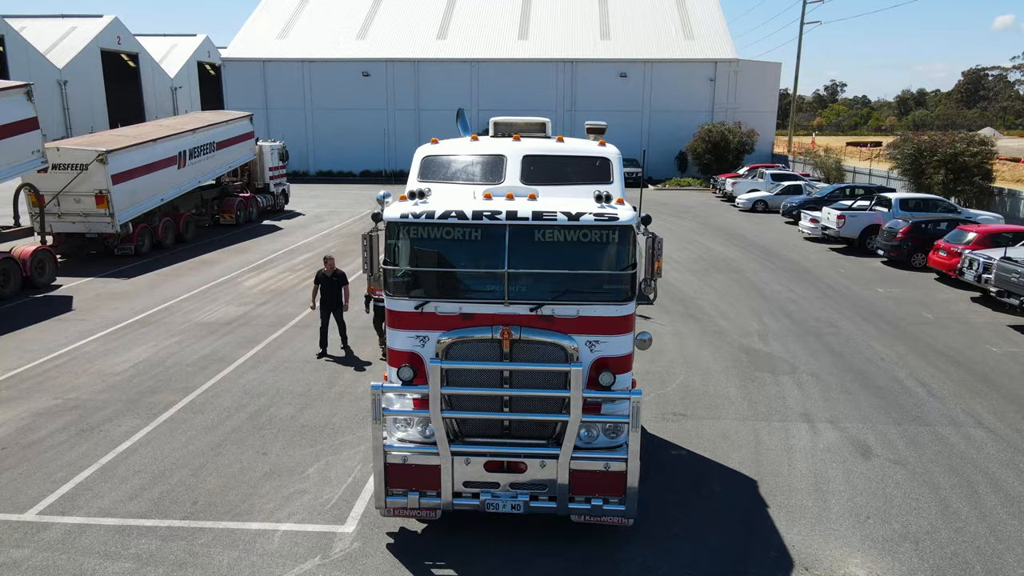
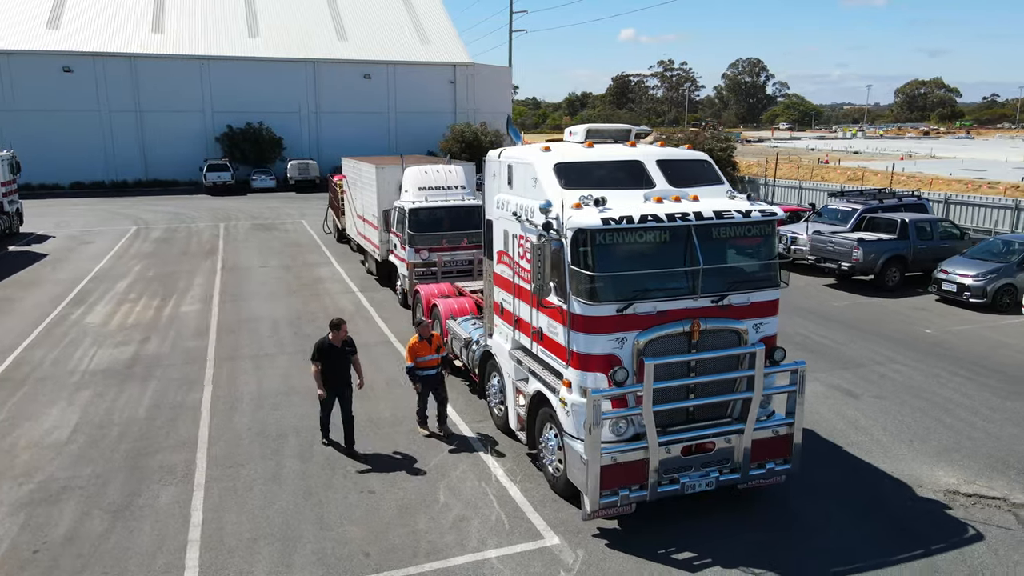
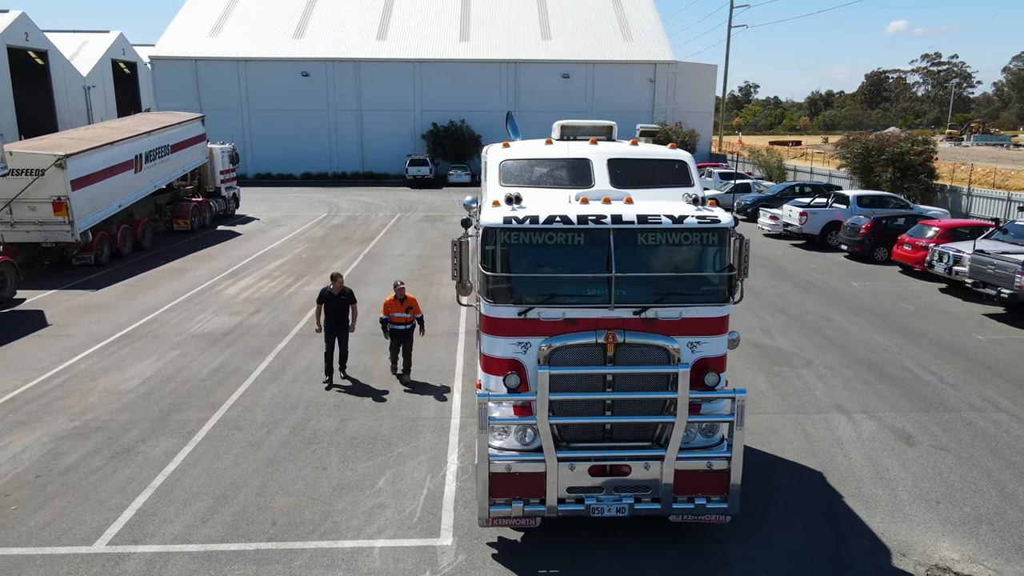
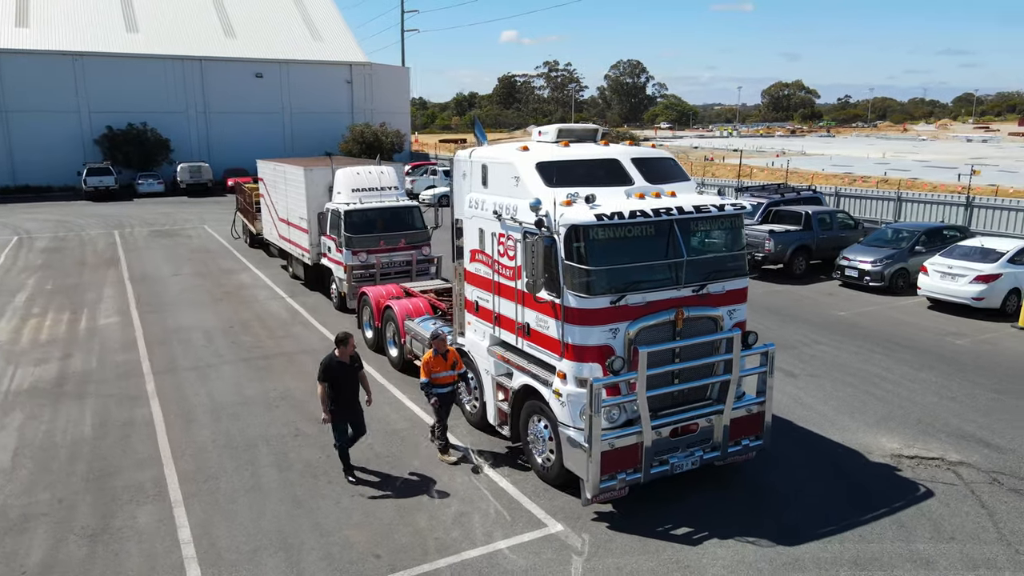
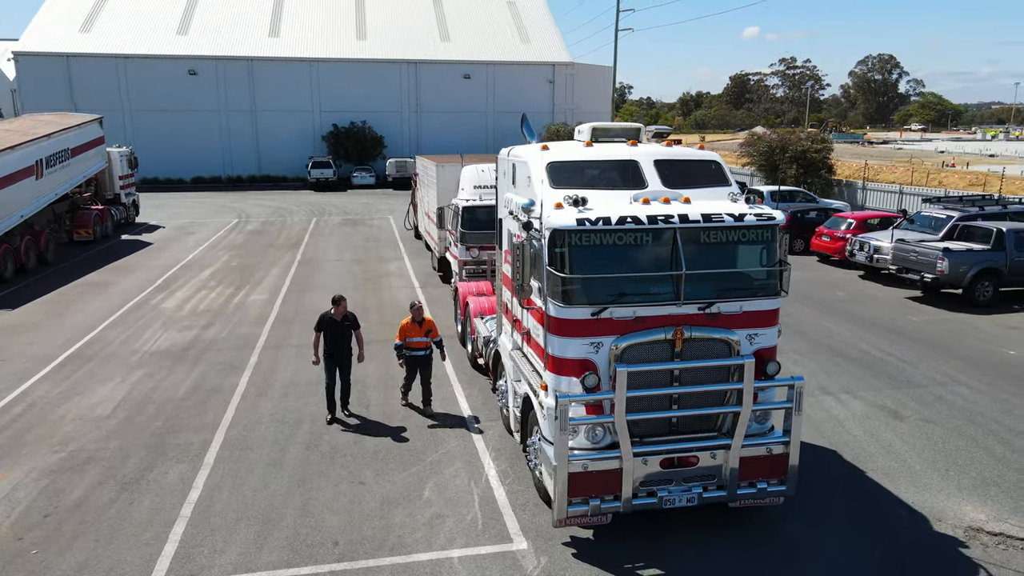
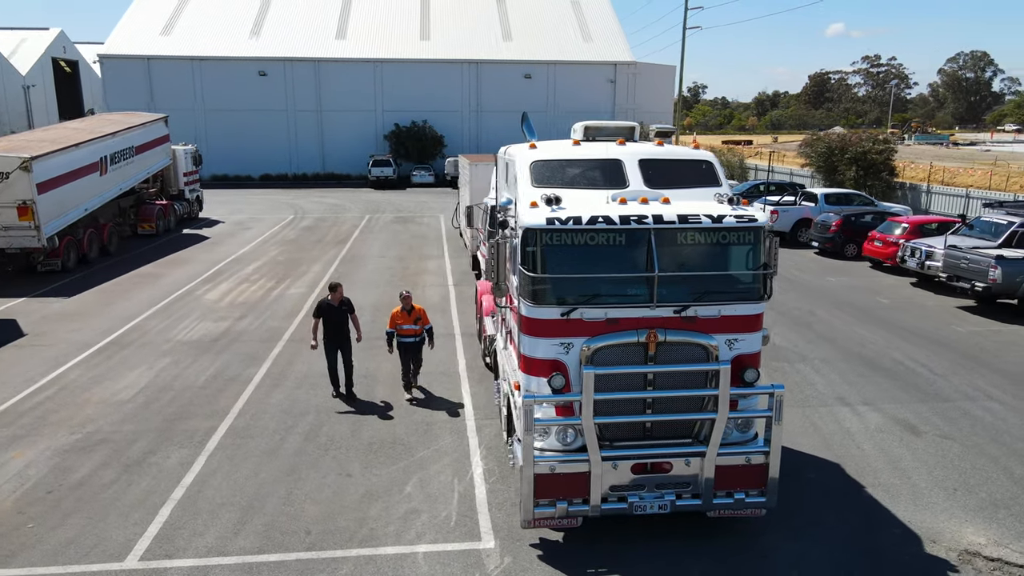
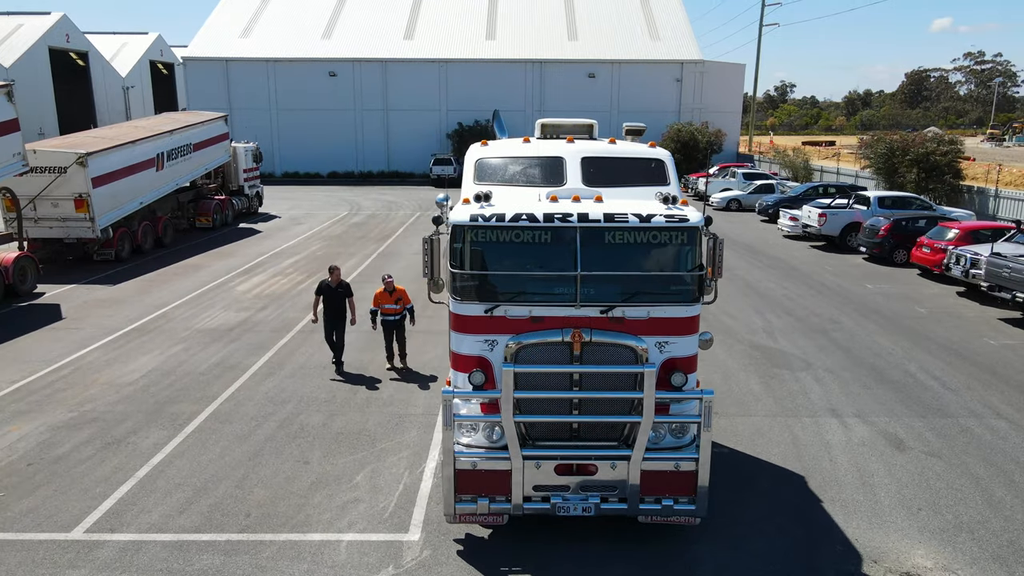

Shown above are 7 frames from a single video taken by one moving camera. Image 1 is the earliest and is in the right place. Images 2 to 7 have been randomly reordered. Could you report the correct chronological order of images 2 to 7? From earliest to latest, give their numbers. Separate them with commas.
7, 3, 6, 5, 2, 4
